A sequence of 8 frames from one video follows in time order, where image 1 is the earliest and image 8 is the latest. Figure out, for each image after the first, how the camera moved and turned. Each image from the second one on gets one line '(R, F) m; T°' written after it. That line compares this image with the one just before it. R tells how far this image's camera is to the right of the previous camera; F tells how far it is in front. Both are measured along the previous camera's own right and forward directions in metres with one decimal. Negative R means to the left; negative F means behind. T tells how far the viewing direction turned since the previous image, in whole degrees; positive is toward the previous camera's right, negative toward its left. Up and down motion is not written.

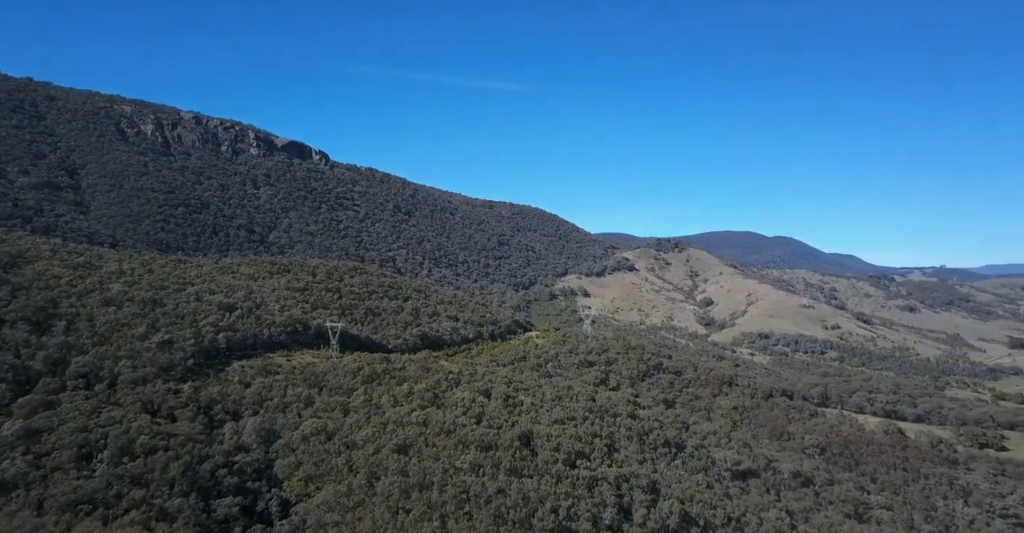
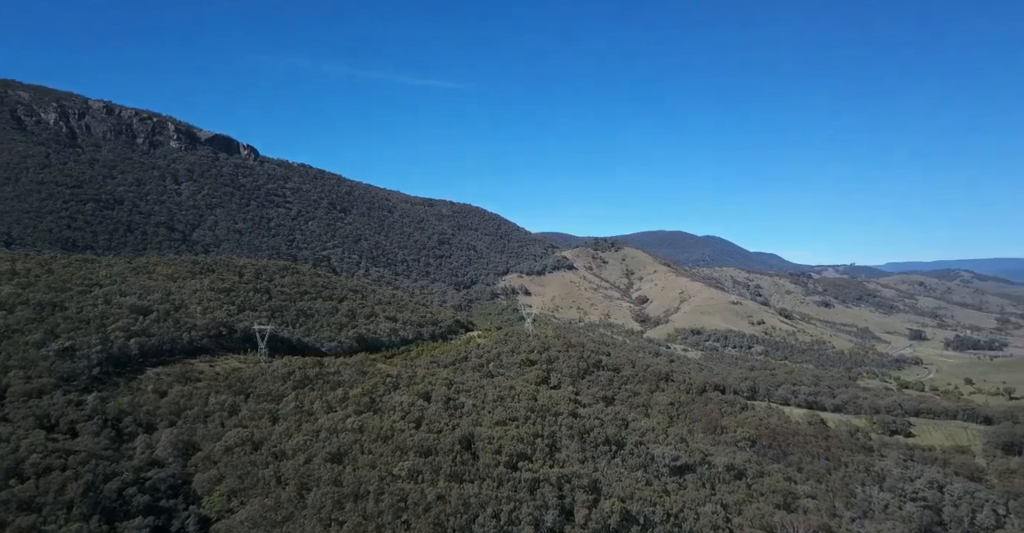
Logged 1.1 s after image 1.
(+0.1, +0.8) m; +6°
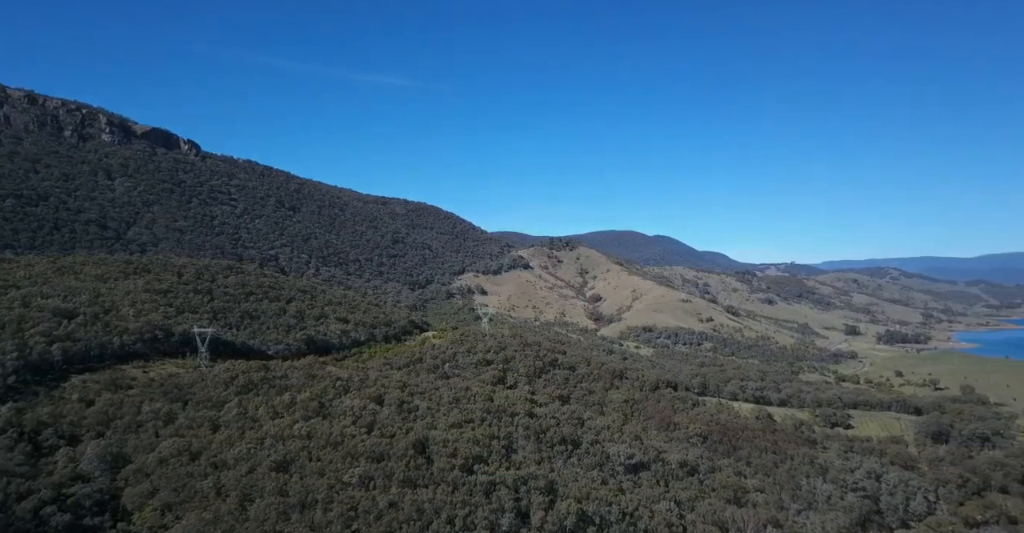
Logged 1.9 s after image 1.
(+0.1, +0.7) m; +4°
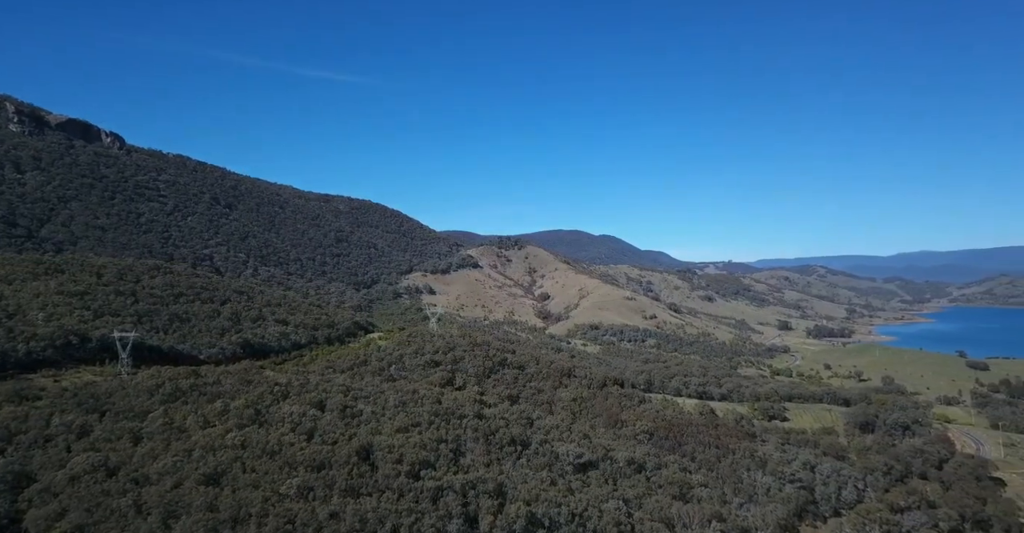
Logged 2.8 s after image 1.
(+0.1, +0.9) m; +5°
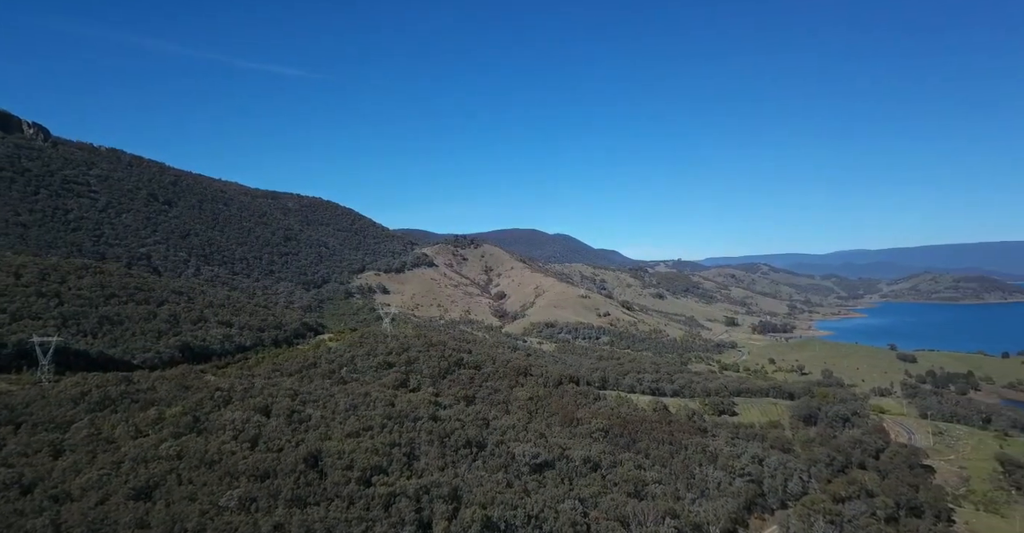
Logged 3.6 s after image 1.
(+0.1, +0.9) m; +4°
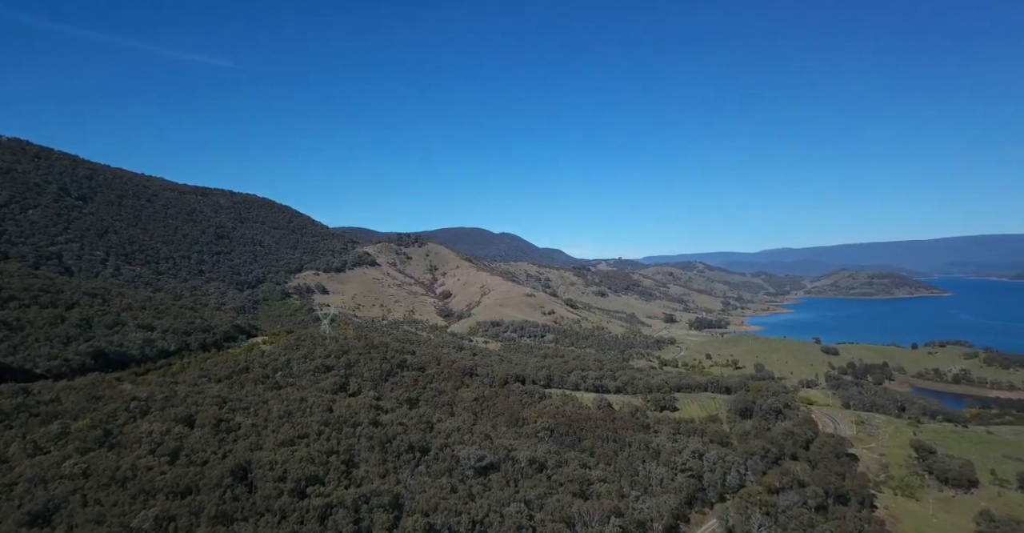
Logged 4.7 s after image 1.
(+0.1, +1.2) m; +5°
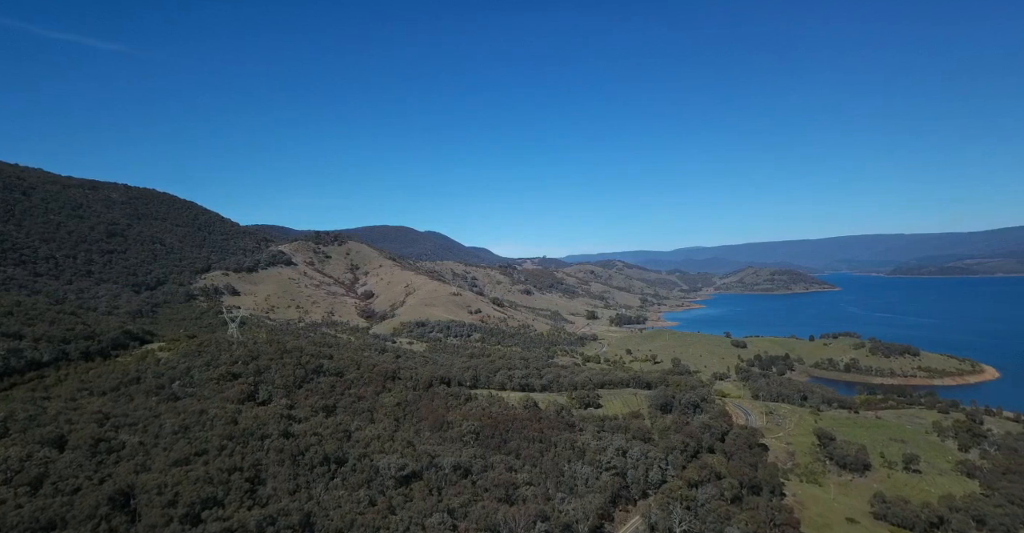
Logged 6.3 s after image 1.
(+0.3, +2.0) m; +7°
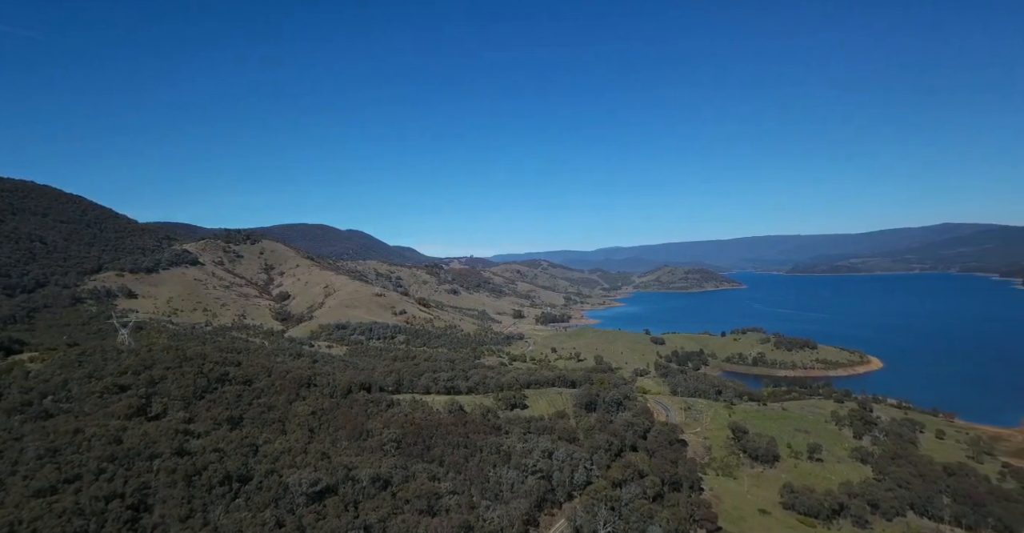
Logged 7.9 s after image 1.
(+0.4, +2.4) m; +7°
